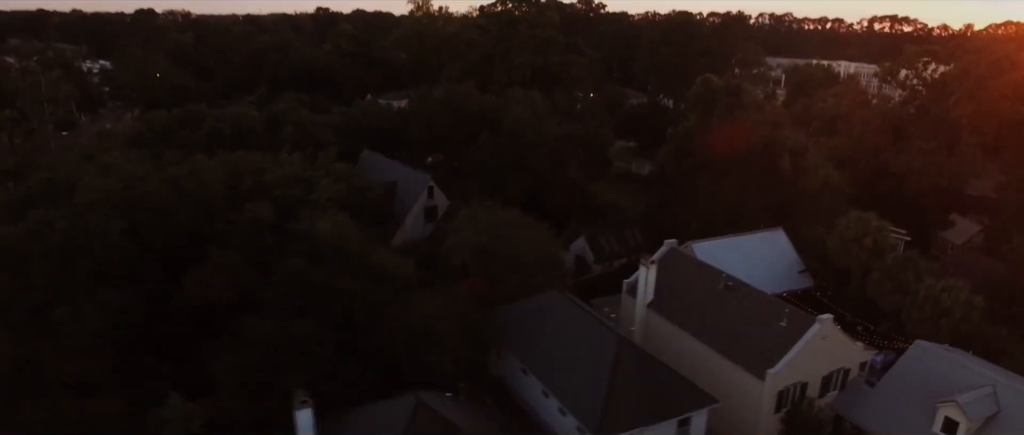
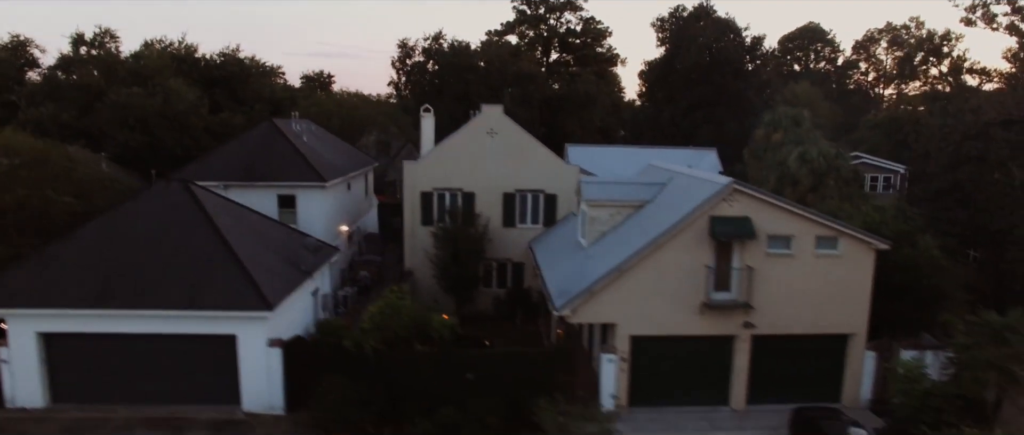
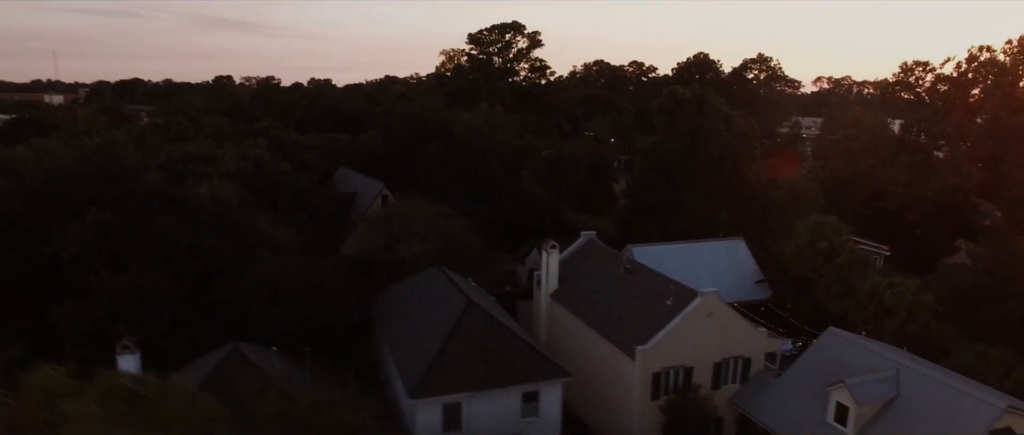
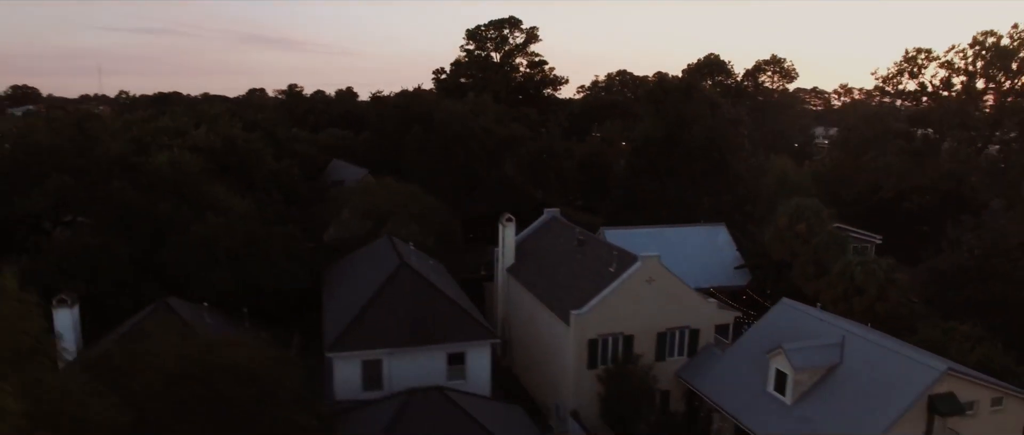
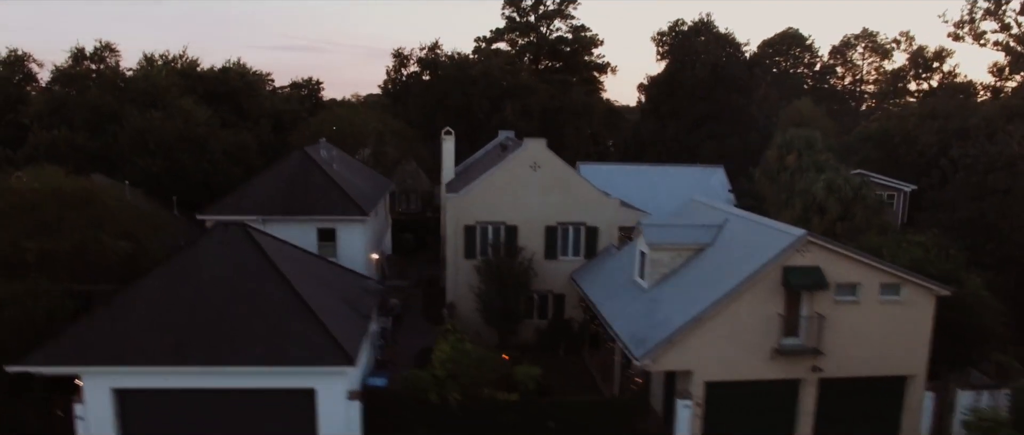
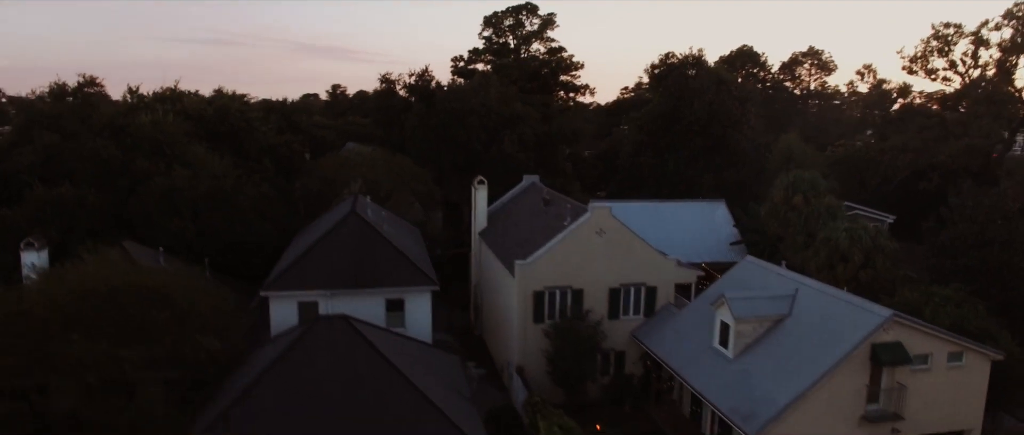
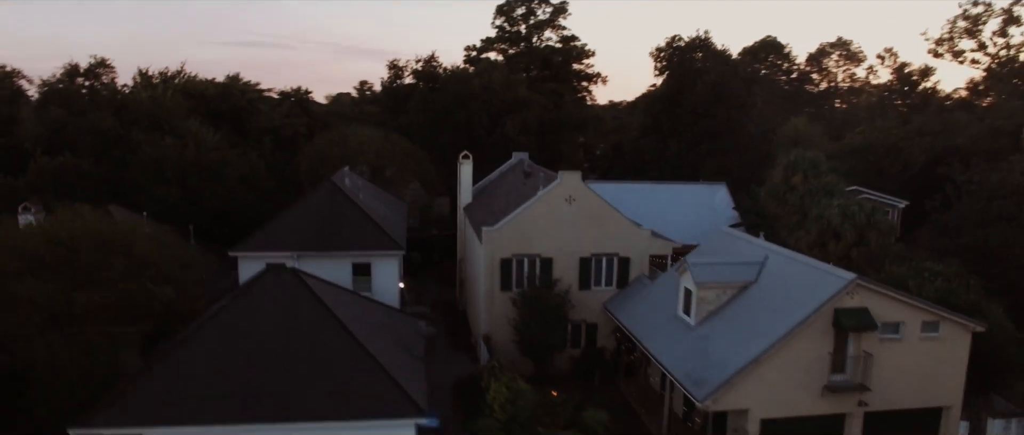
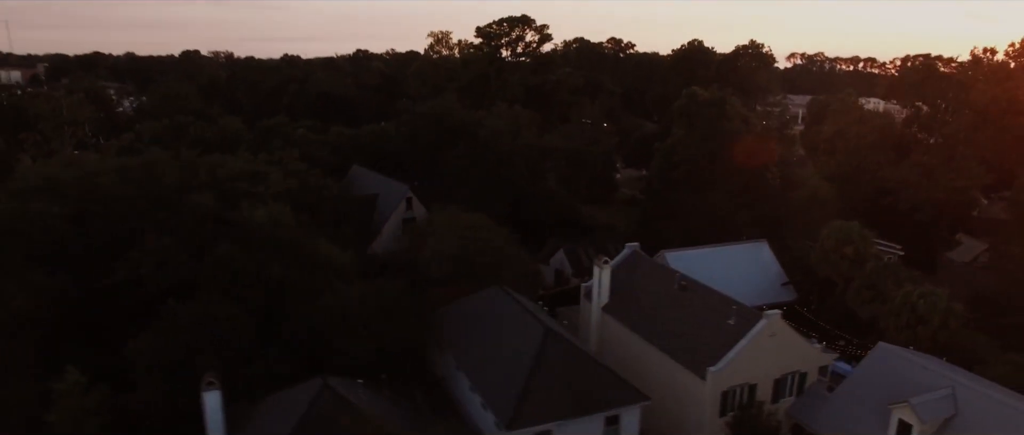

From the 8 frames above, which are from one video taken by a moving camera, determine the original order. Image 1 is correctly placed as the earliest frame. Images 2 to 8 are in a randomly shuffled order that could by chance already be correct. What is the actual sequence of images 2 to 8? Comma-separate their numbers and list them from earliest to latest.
8, 3, 4, 6, 7, 5, 2
